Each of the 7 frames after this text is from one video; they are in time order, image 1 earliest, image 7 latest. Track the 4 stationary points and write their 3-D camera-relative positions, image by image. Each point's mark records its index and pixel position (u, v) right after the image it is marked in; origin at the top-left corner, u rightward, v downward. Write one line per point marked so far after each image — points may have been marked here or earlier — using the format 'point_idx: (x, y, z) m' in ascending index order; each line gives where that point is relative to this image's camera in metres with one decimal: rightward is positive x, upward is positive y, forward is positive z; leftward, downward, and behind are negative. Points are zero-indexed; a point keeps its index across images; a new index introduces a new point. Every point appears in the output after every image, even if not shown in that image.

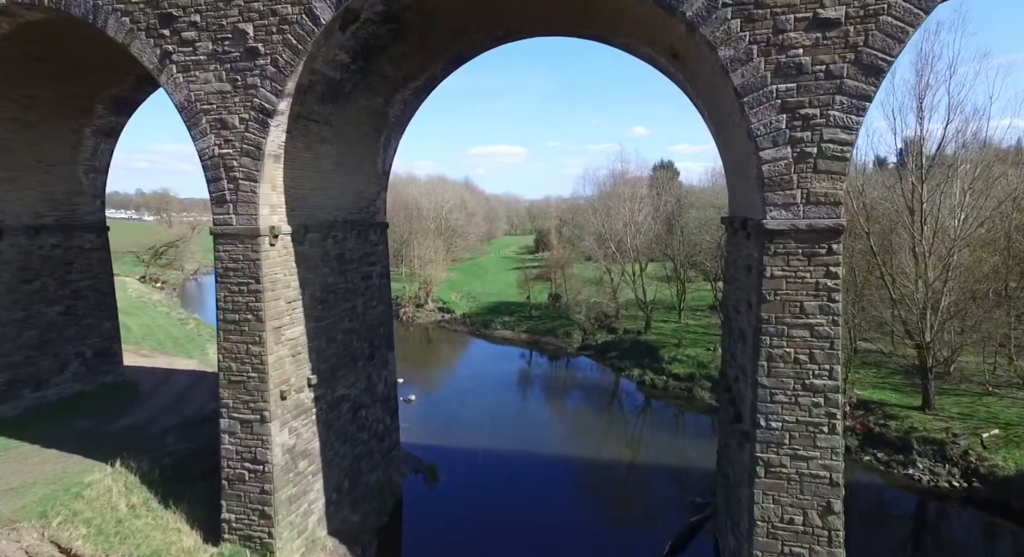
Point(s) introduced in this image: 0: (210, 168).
0: (-3.4, +1.2, +6.5) m
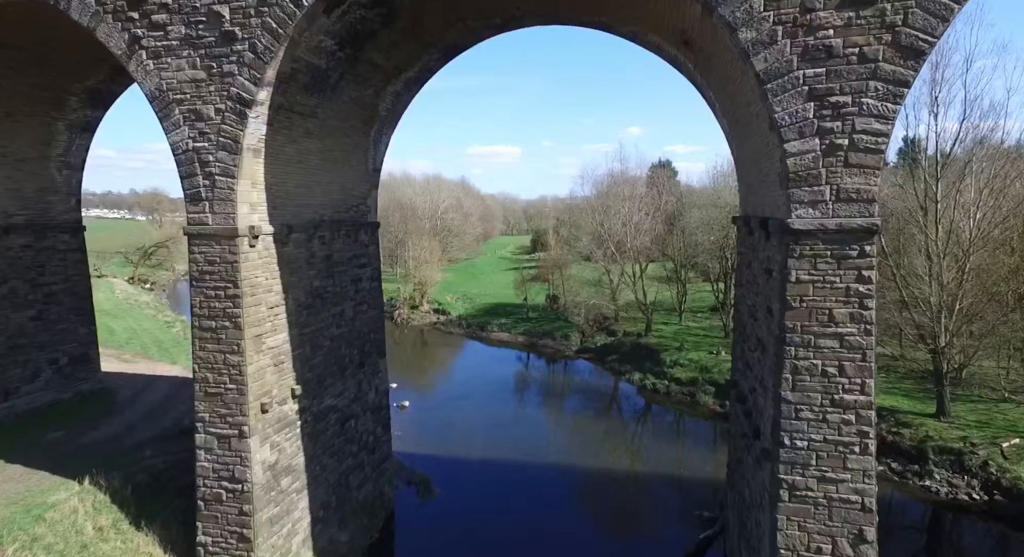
0: (-3.4, +1.2, +6.0) m
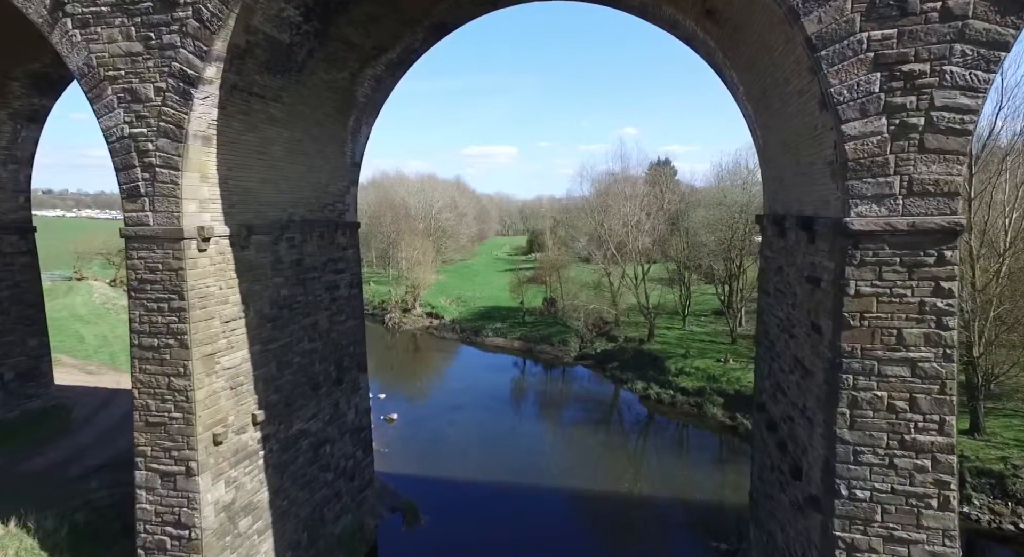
0: (-3.5, +1.1, +5.1) m
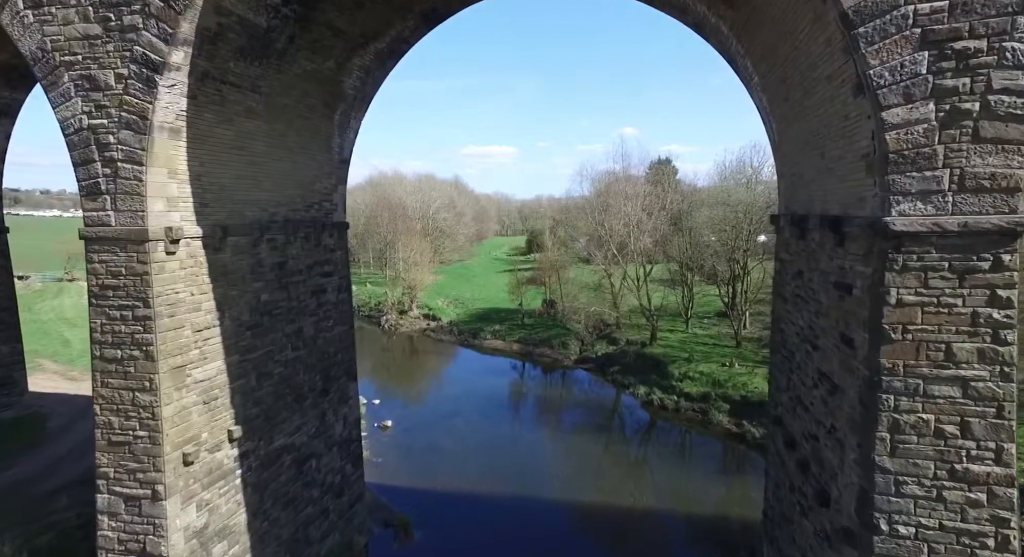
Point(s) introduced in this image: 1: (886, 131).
0: (-3.5, +1.1, +4.7) m
1: (+2.1, +0.8, +3.2) m
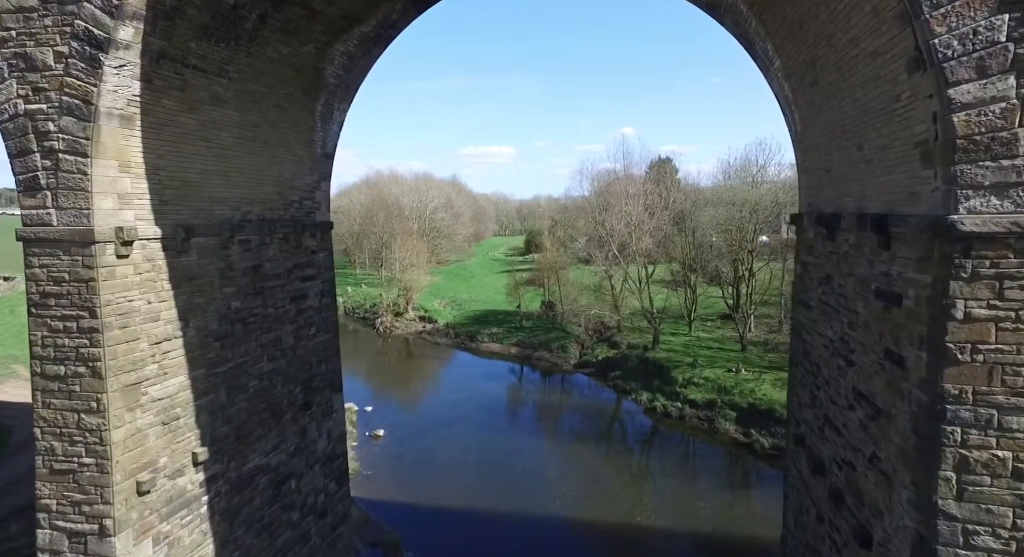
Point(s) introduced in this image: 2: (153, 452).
0: (-3.5, +1.0, +4.1) m
1: (+2.1, +0.8, +2.7) m
2: (-2.8, -1.4, +4.5) m
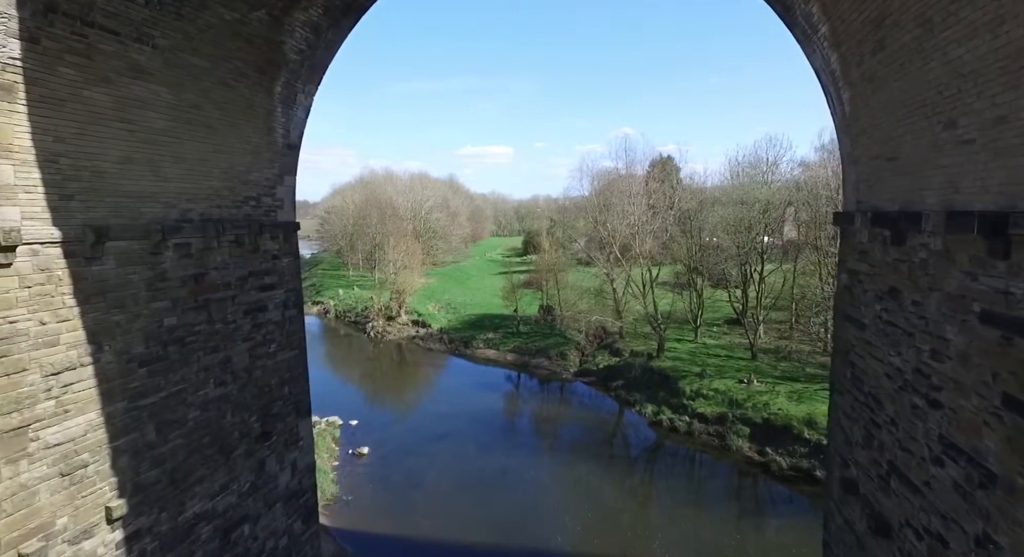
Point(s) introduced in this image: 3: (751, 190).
0: (-3.6, +0.9, +3.2) m
1: (+2.0, +0.7, +1.7) m
2: (-2.9, -1.4, +3.6) m
3: (+6.4, +2.3, +15.2) m
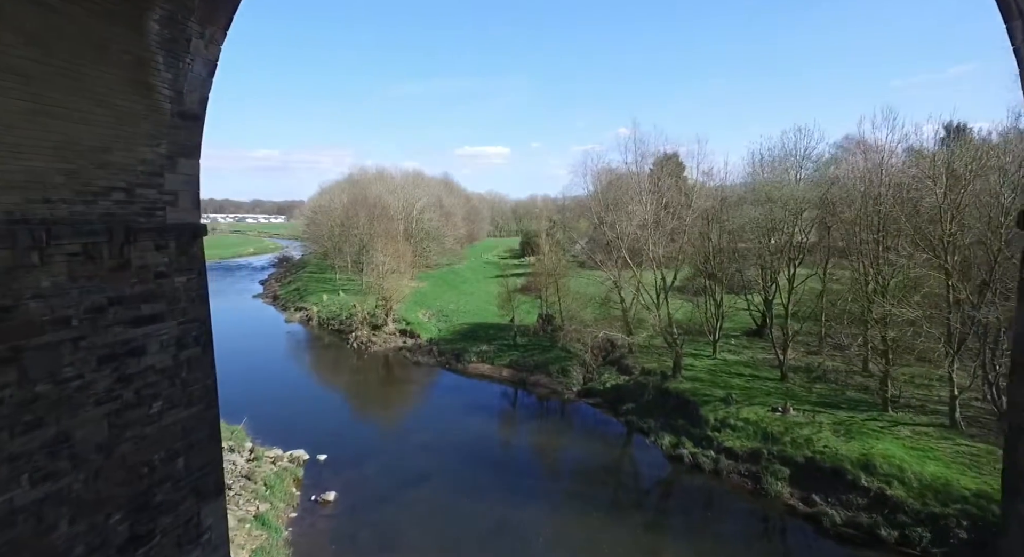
0: (-3.7, +0.7, +1.3) m
1: (+2.0, +0.5, -0.1) m
2: (-2.9, -1.6, +1.7) m
3: (+6.3, +2.1, +13.4) m
